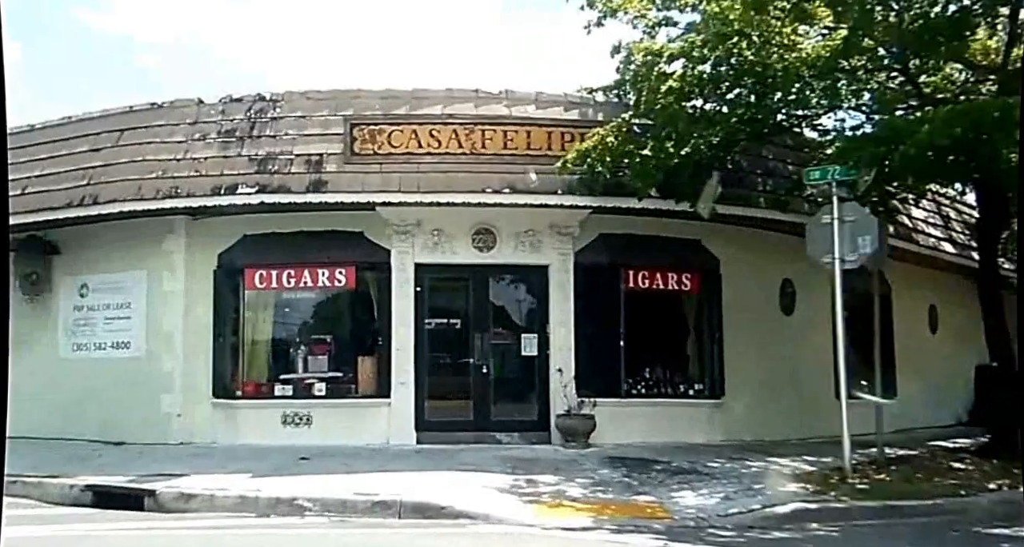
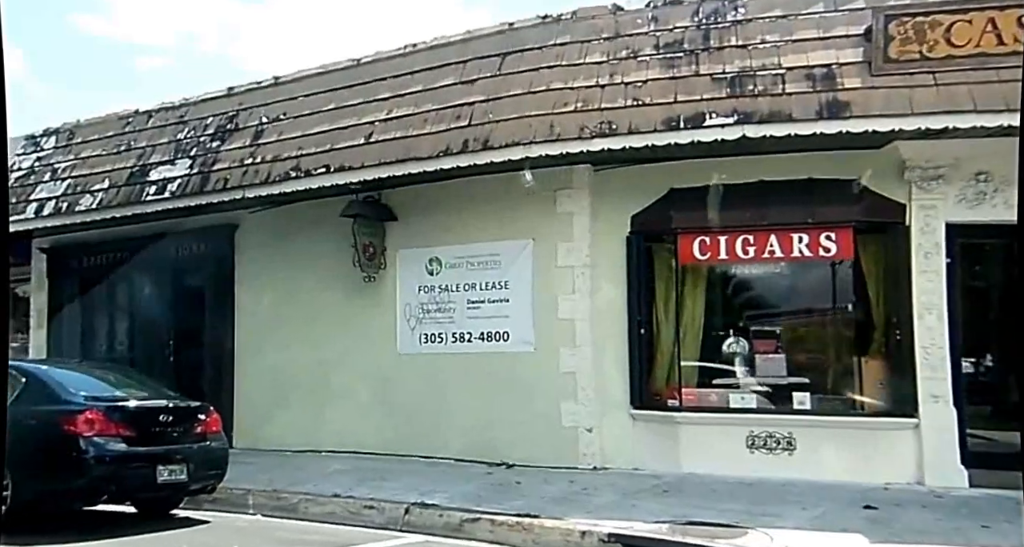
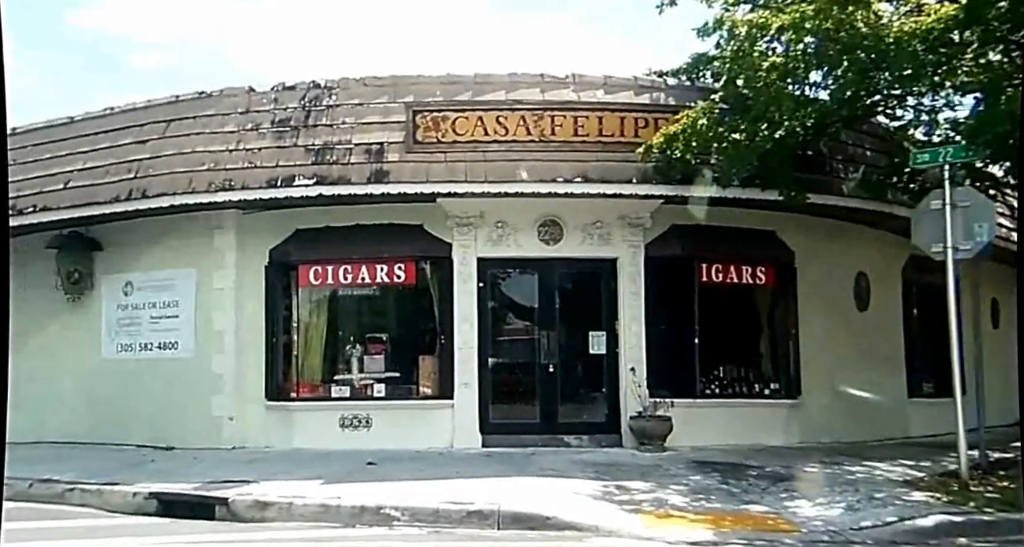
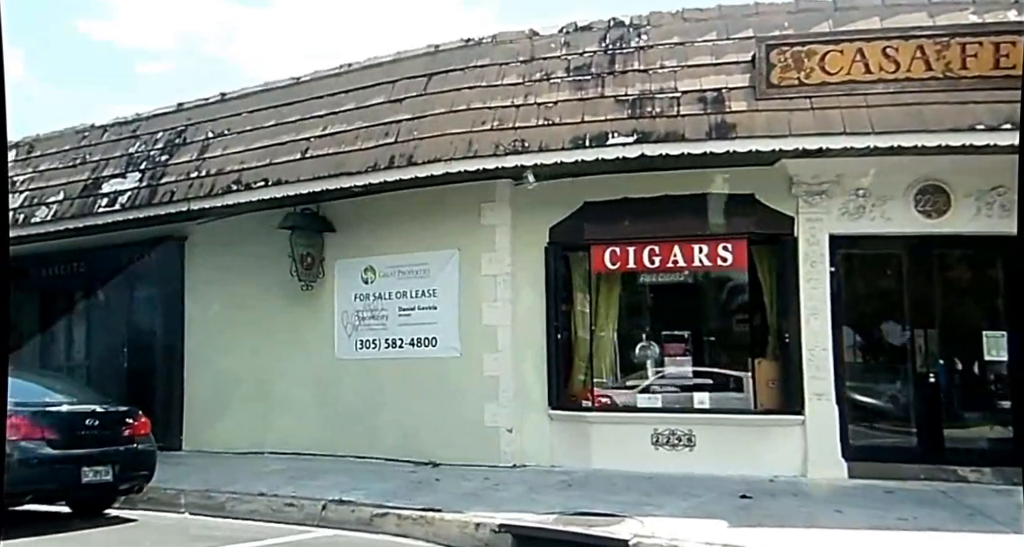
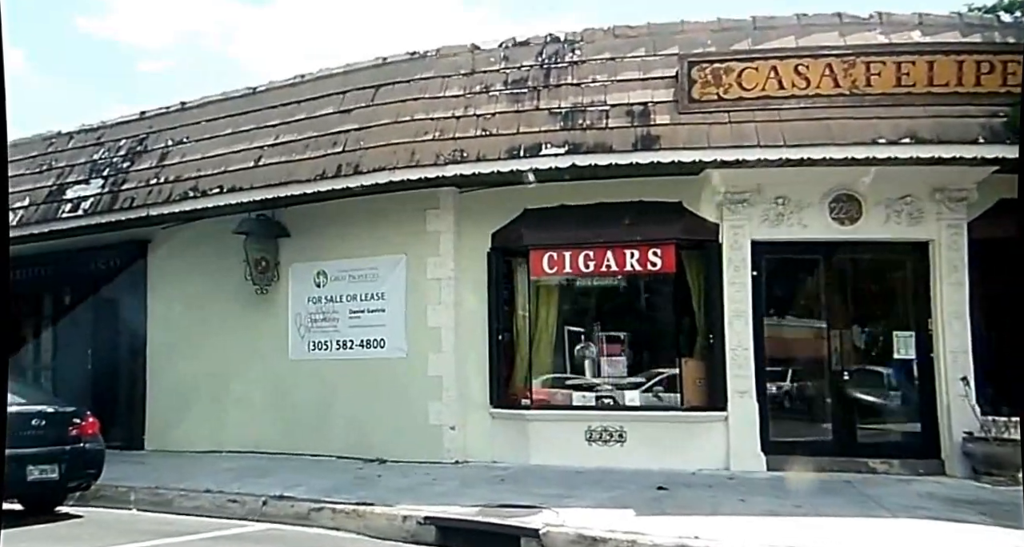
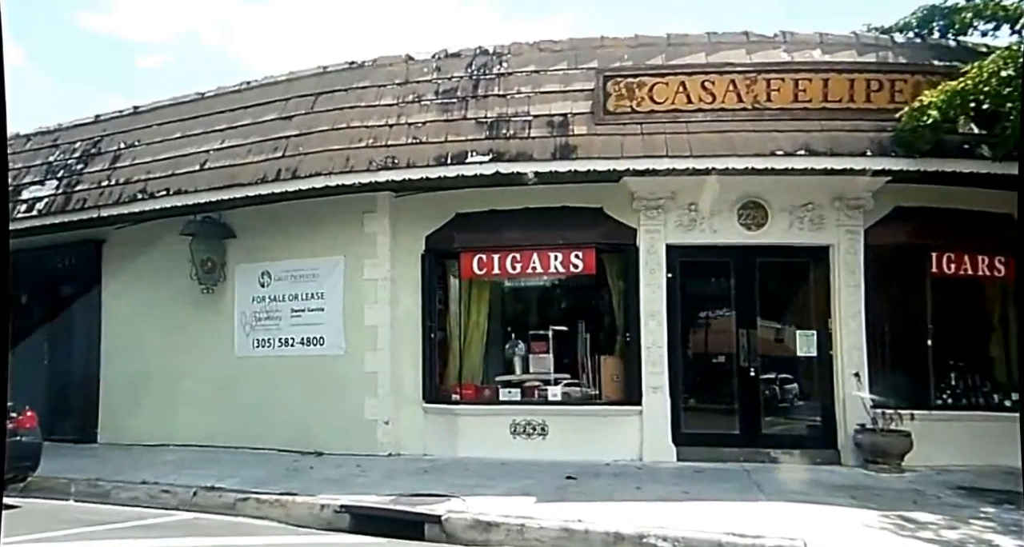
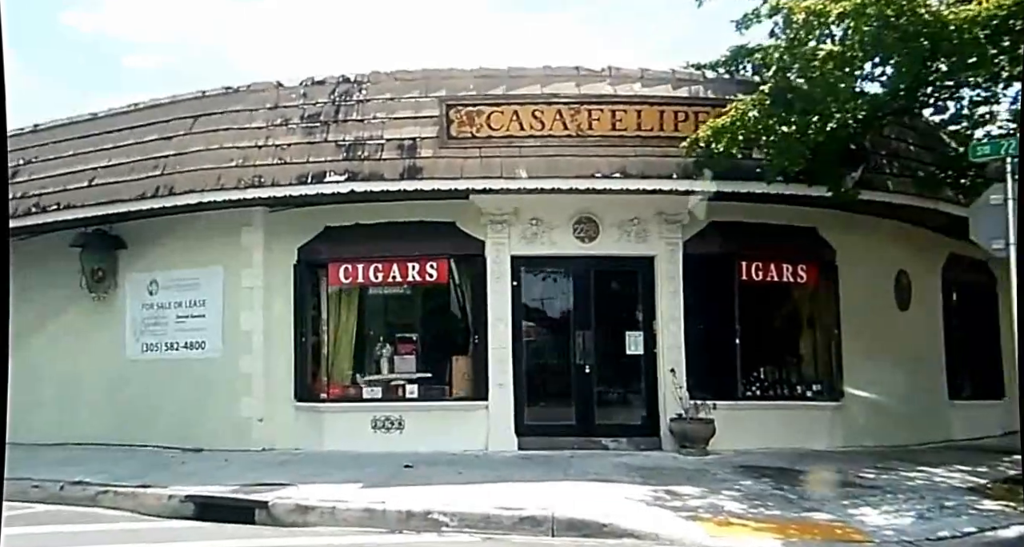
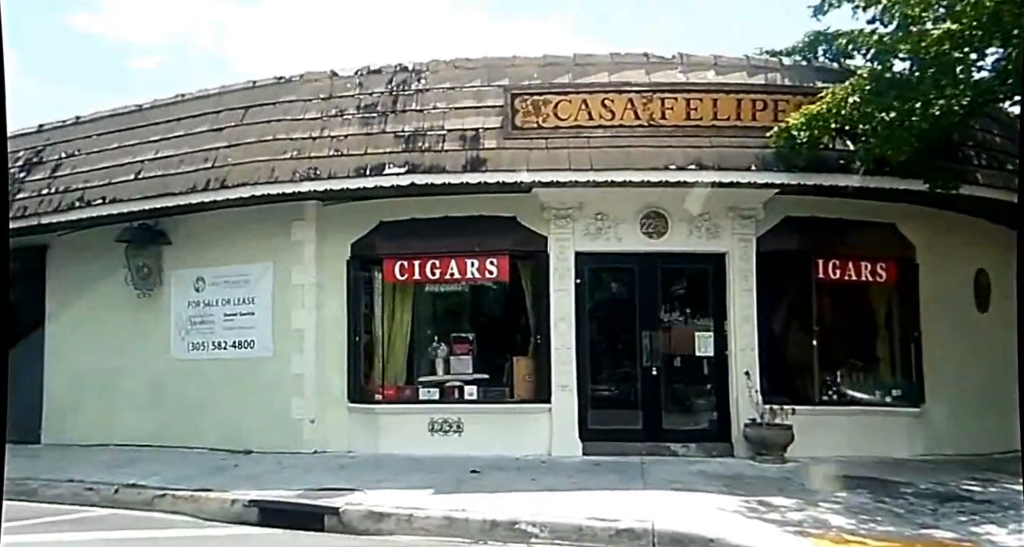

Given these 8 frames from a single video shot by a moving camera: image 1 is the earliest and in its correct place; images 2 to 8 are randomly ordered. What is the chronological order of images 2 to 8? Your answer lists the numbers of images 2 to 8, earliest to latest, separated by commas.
3, 7, 8, 6, 5, 4, 2
